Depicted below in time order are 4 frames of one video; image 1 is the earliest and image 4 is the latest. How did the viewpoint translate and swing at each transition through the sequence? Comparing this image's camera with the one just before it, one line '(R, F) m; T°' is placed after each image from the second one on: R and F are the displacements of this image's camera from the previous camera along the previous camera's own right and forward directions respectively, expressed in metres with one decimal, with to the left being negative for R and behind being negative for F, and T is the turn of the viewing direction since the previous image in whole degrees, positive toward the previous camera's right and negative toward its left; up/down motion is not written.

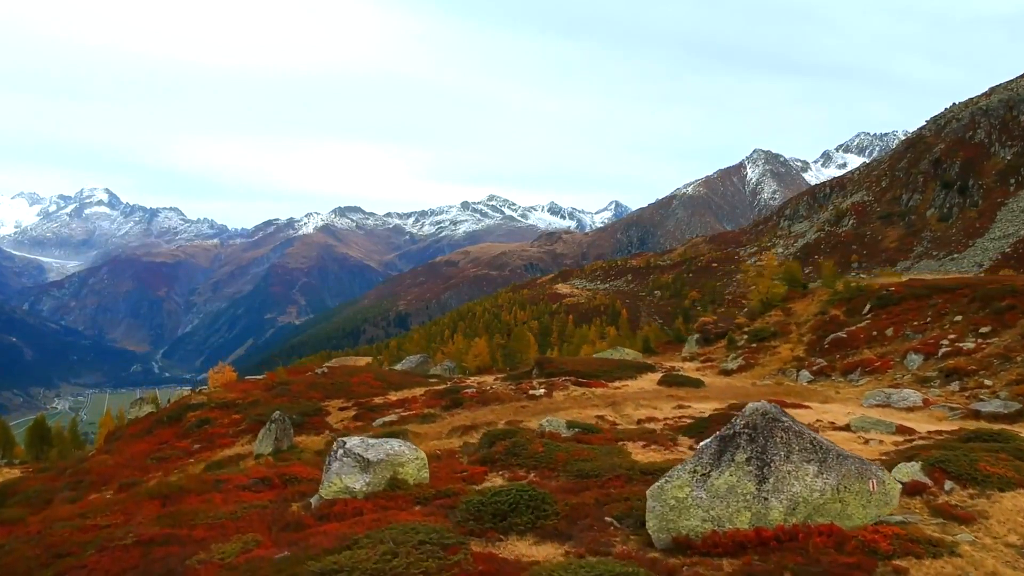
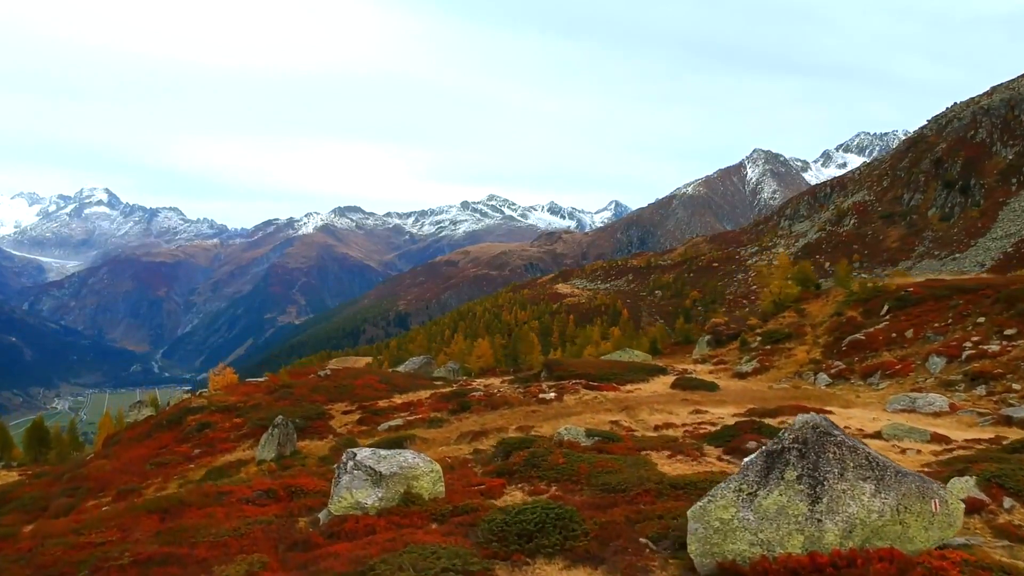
(-0.9, +1.6) m; 0°
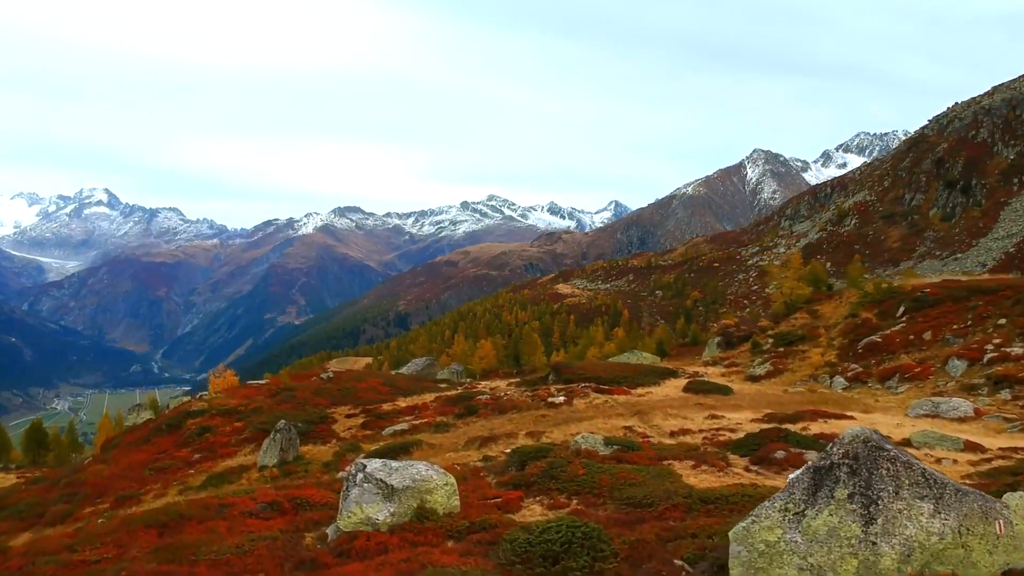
(-0.8, +1.4) m; 0°
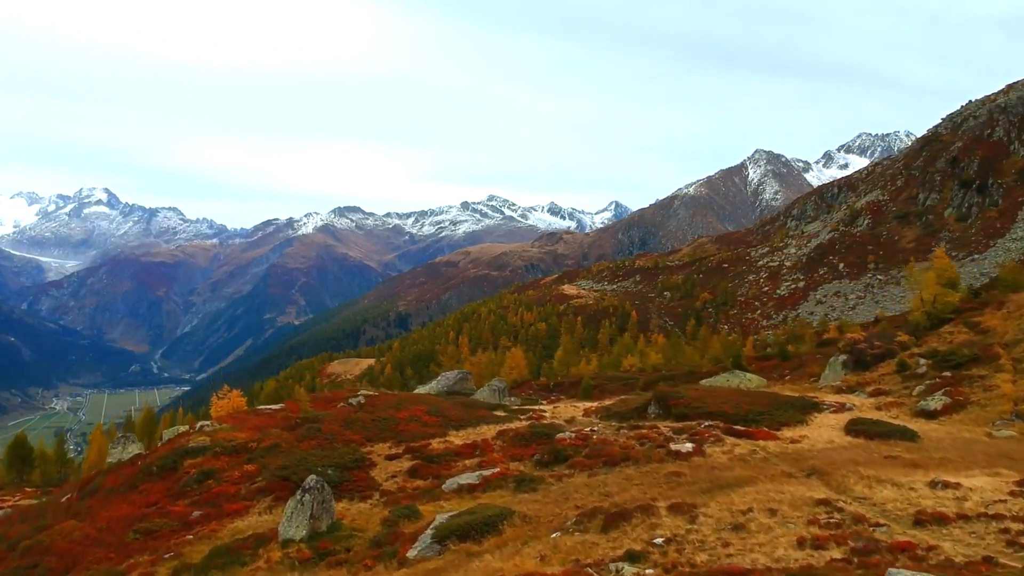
(-7.6, +13.9) m; 0°
